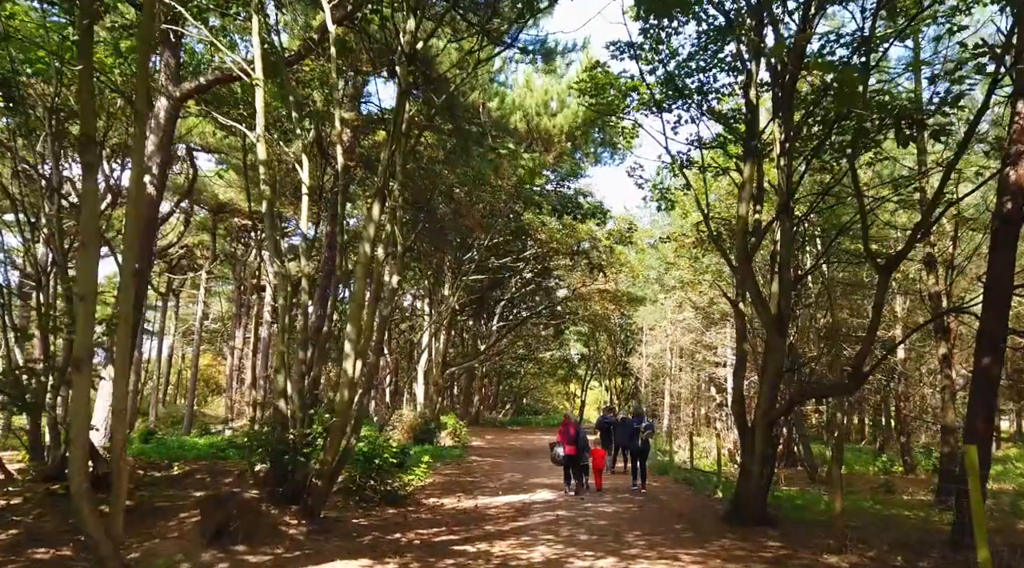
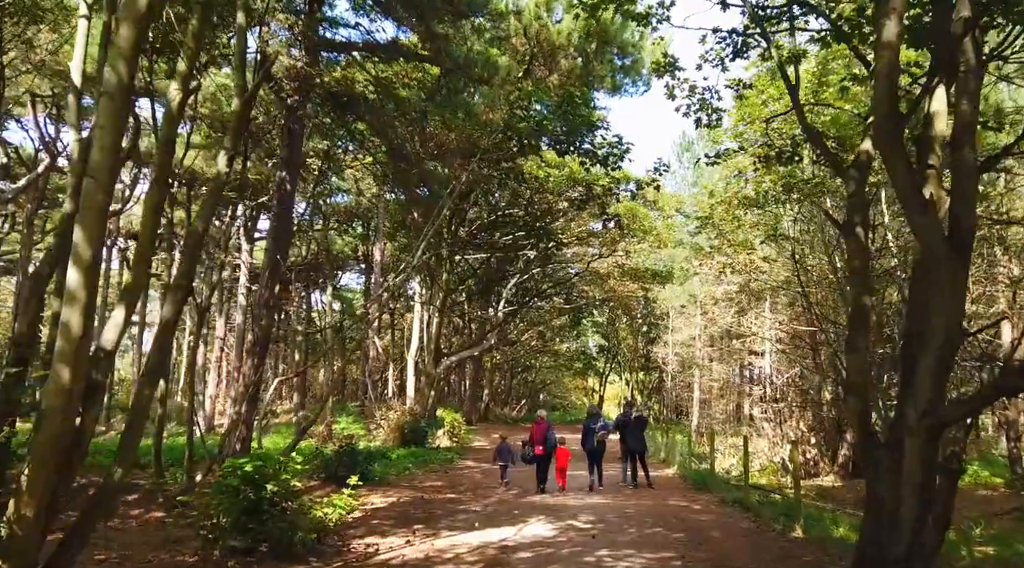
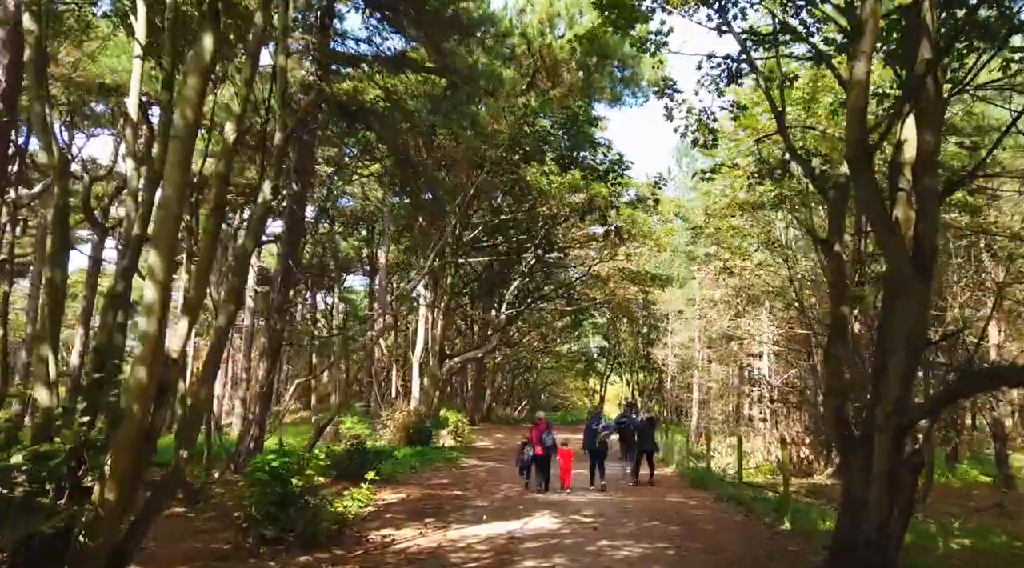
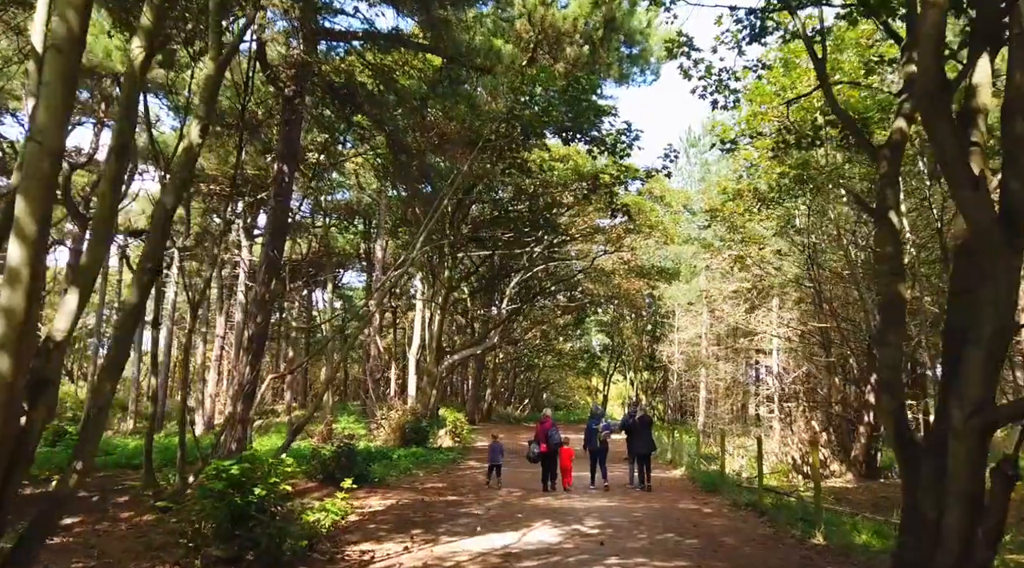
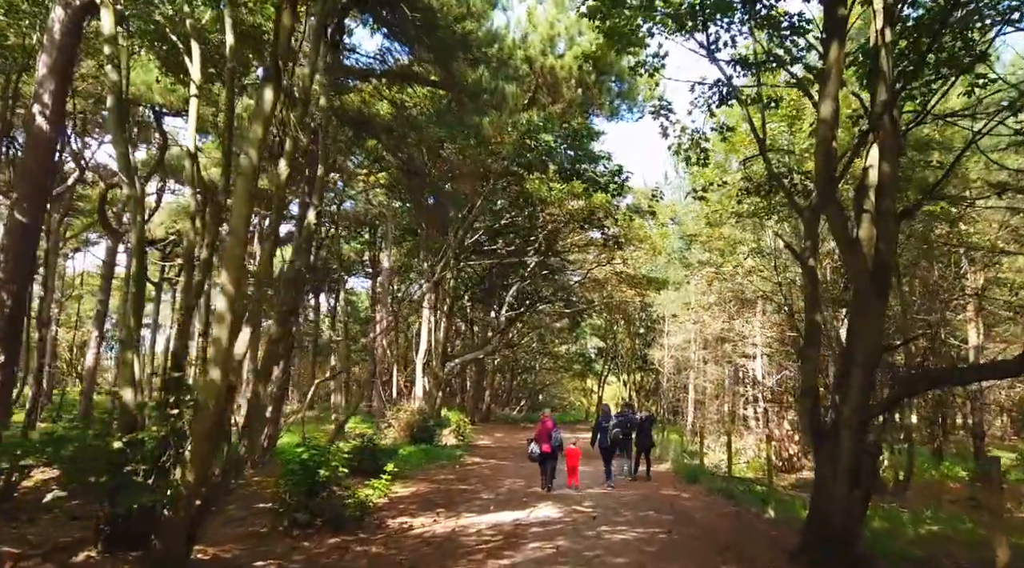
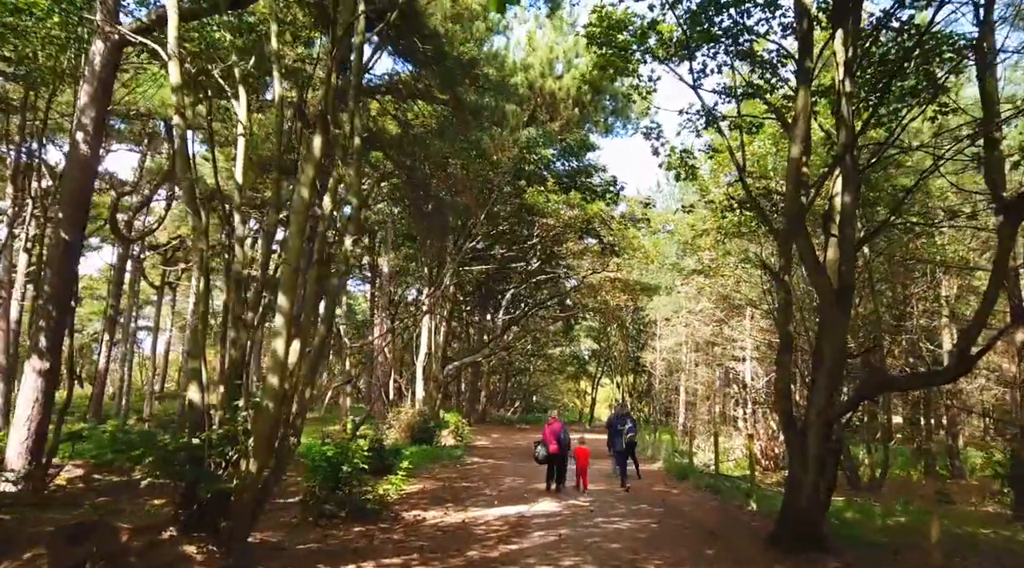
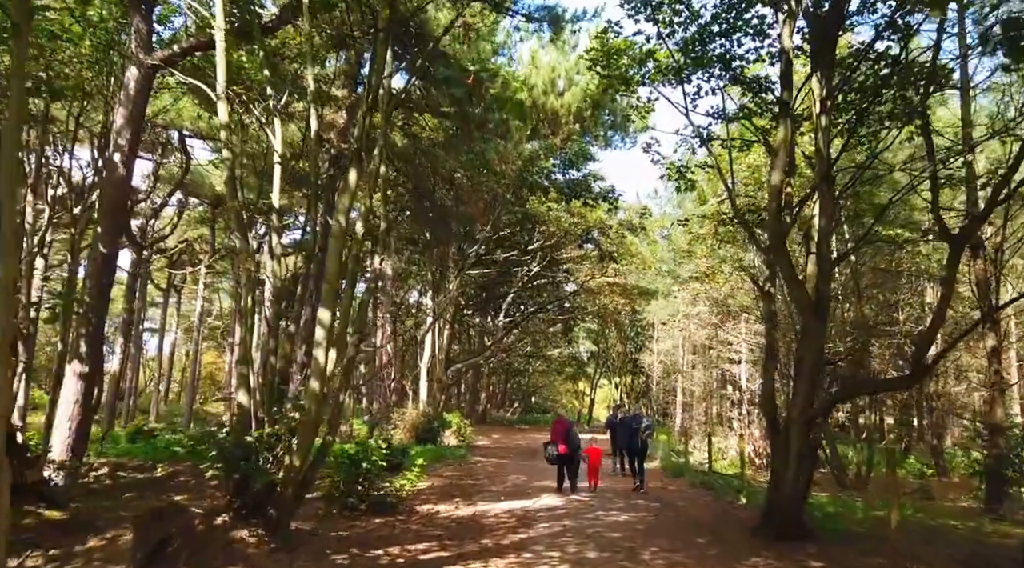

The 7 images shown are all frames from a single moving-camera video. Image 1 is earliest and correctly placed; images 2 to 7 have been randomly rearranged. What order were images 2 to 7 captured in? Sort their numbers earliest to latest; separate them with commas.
7, 6, 5, 3, 2, 4
